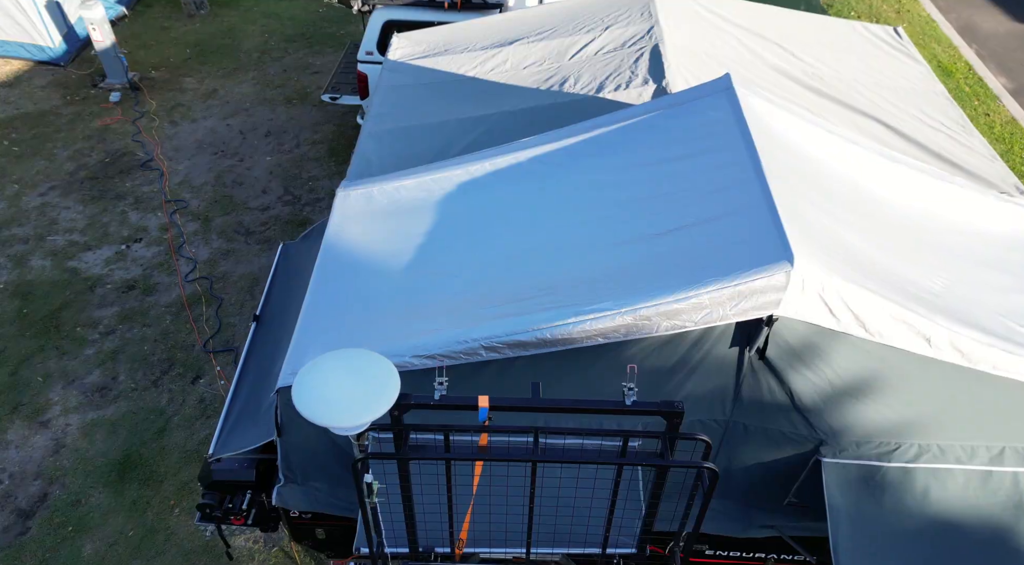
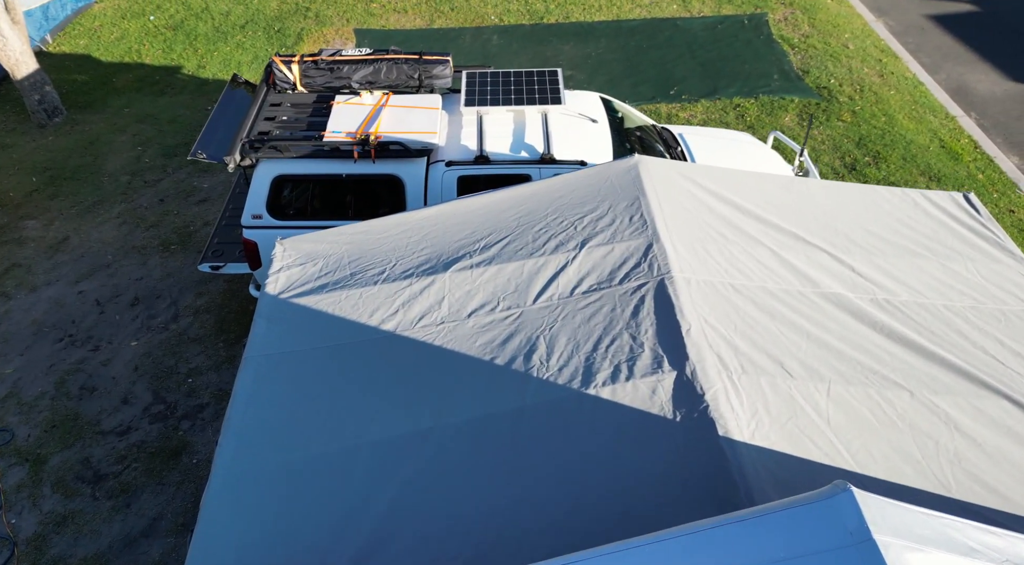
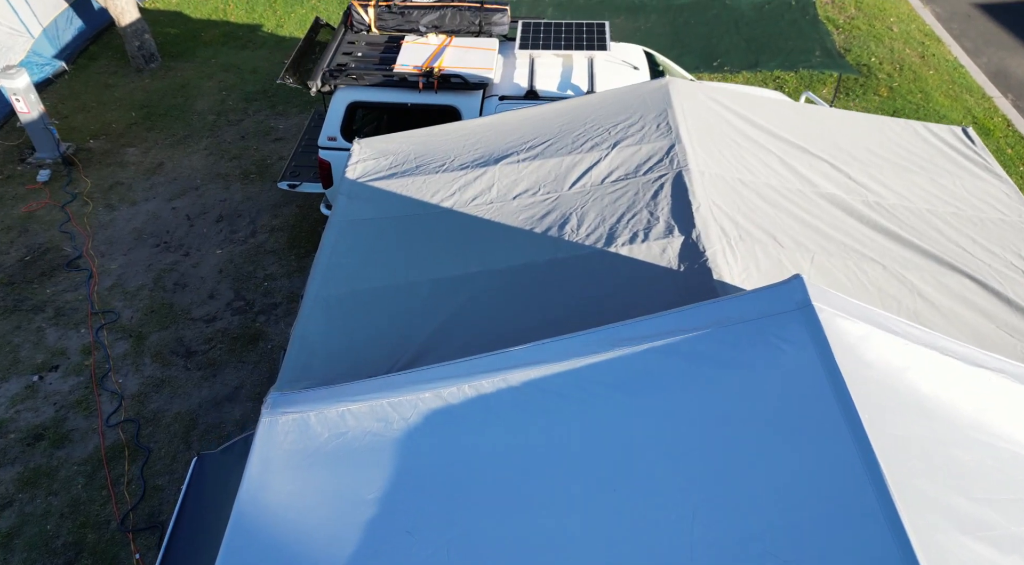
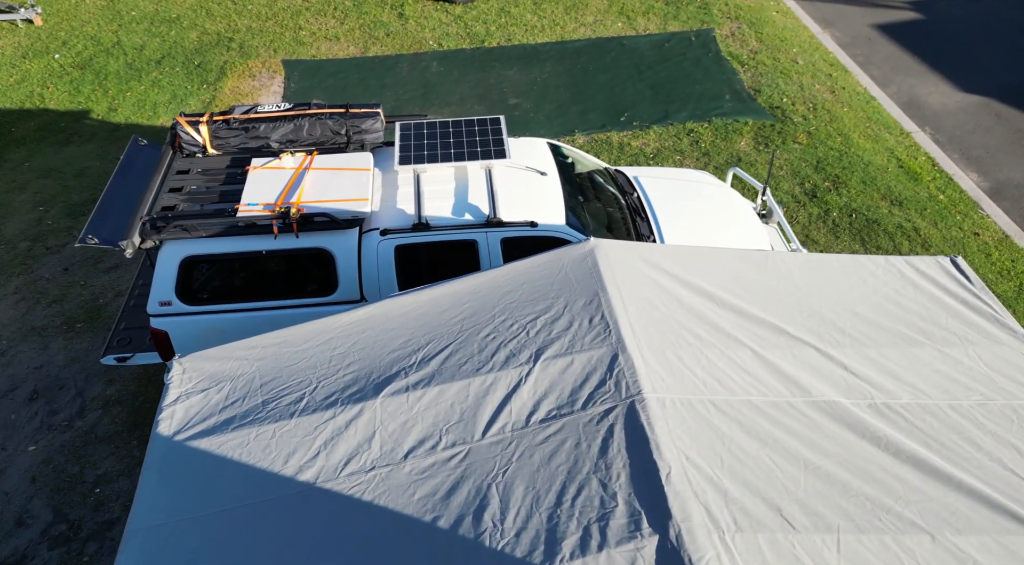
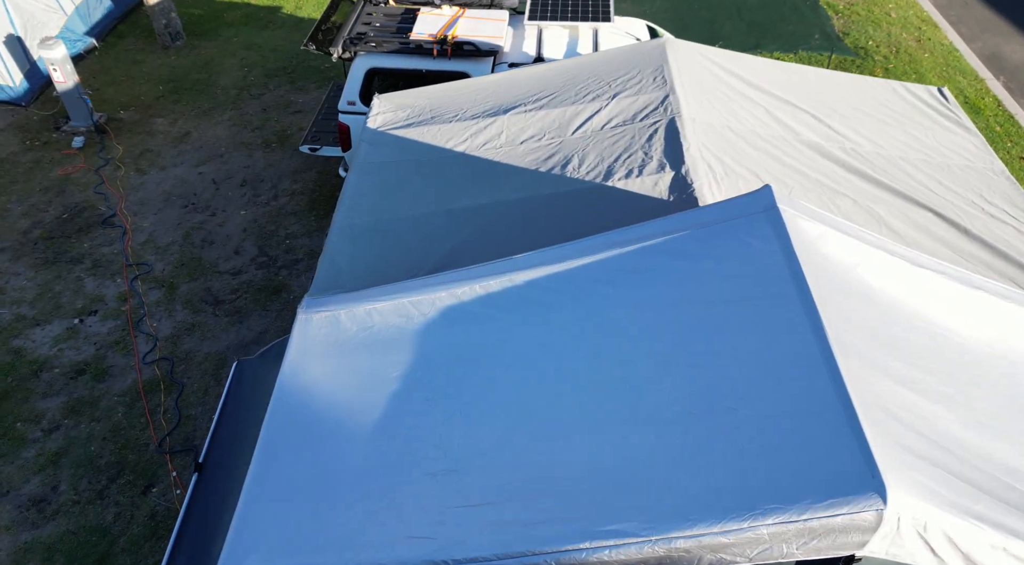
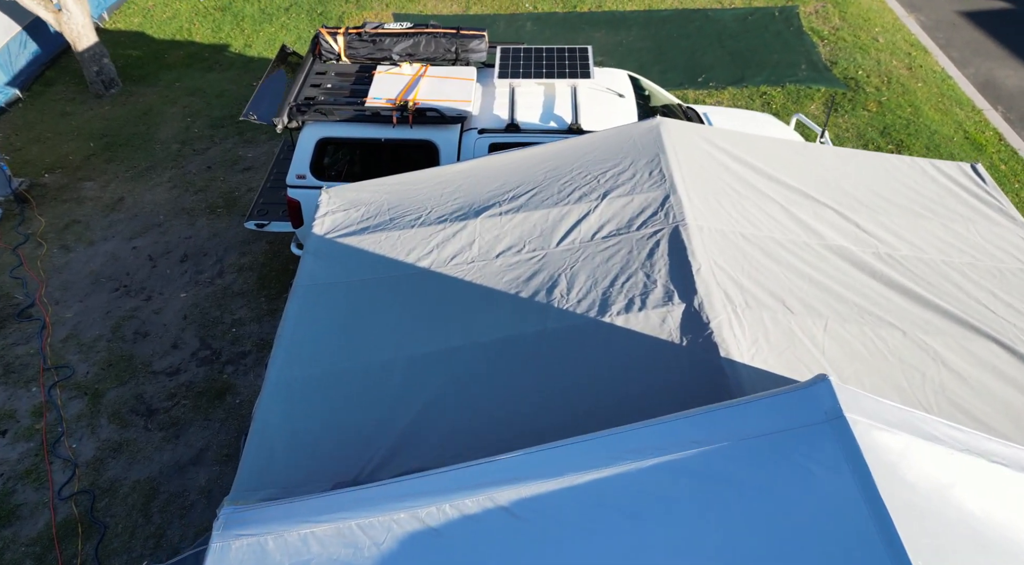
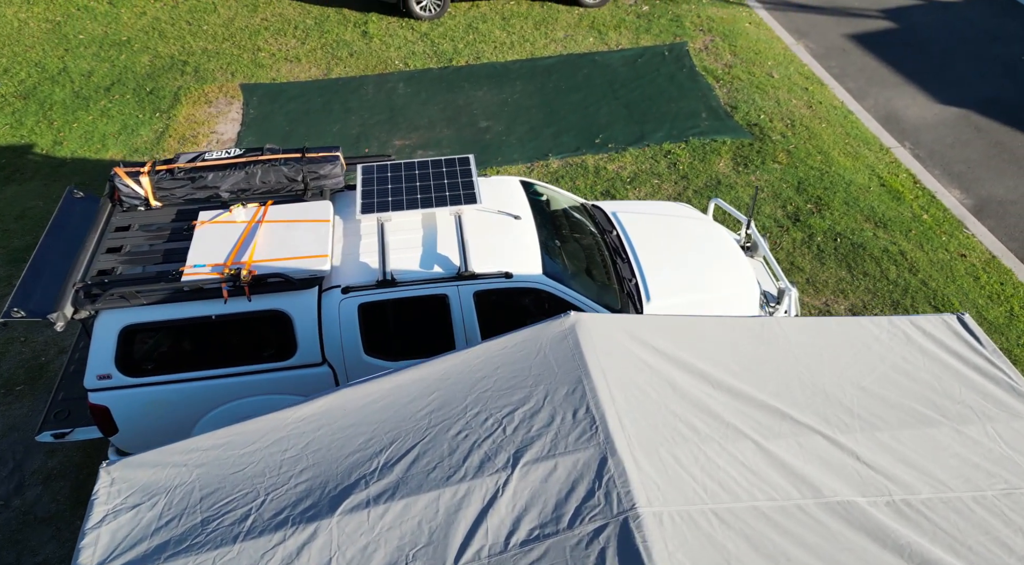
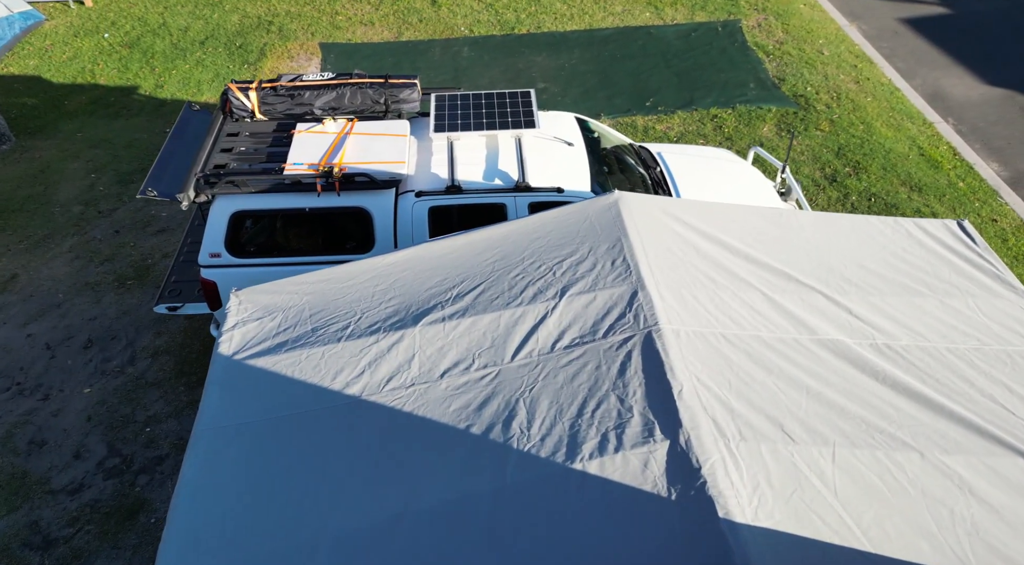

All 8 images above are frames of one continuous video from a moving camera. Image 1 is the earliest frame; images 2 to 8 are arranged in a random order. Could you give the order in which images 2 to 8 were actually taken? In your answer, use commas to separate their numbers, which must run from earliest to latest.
5, 3, 6, 2, 8, 4, 7
